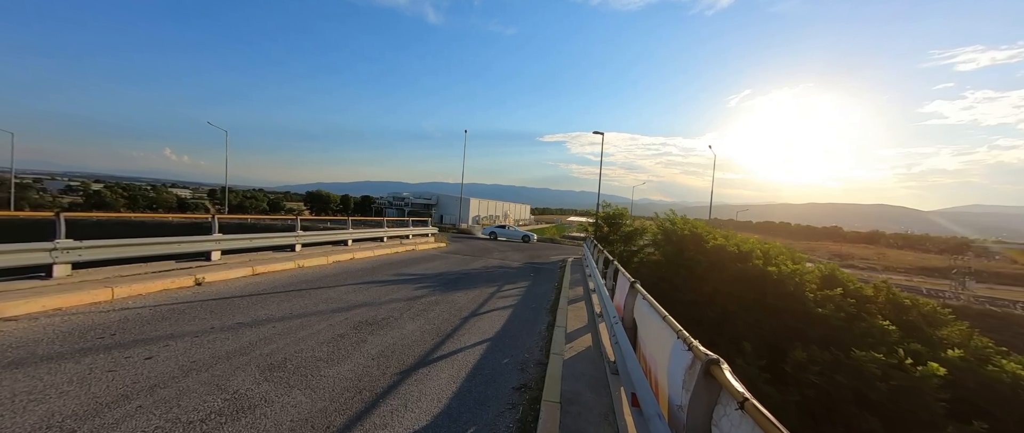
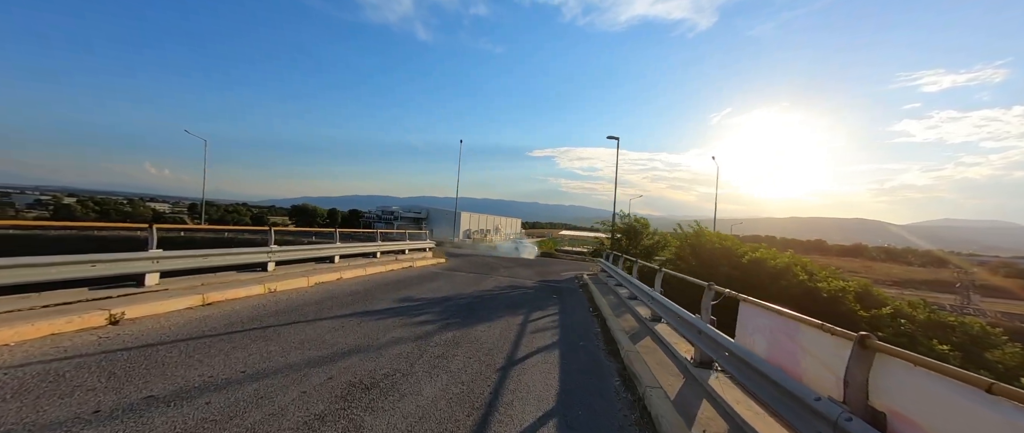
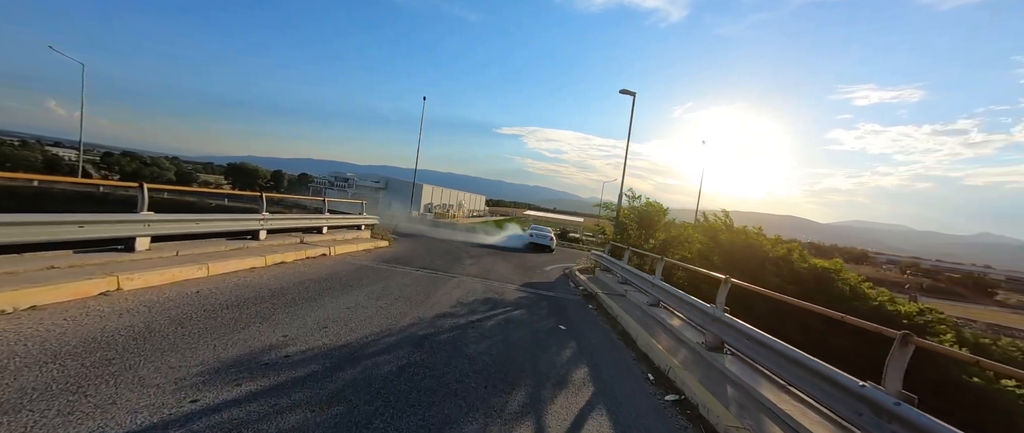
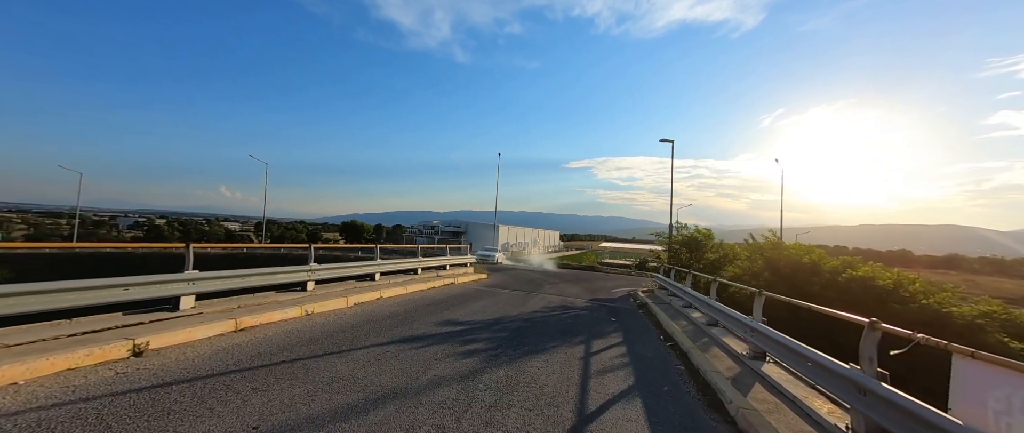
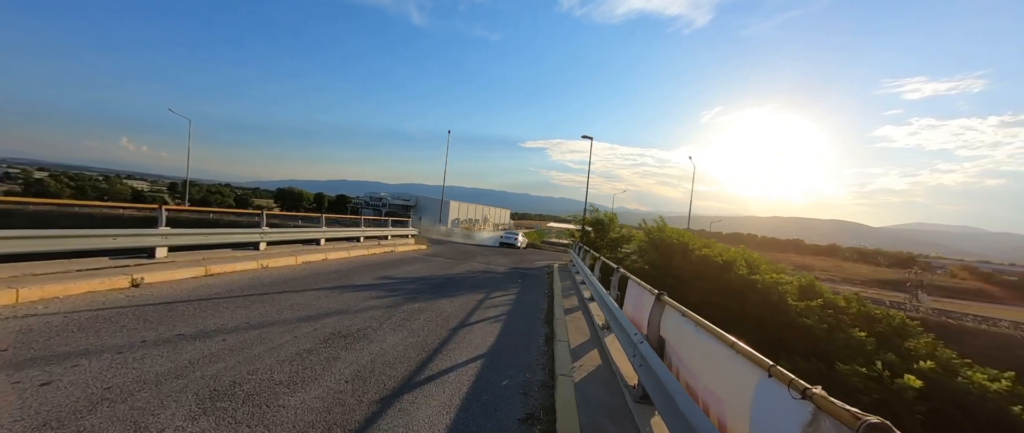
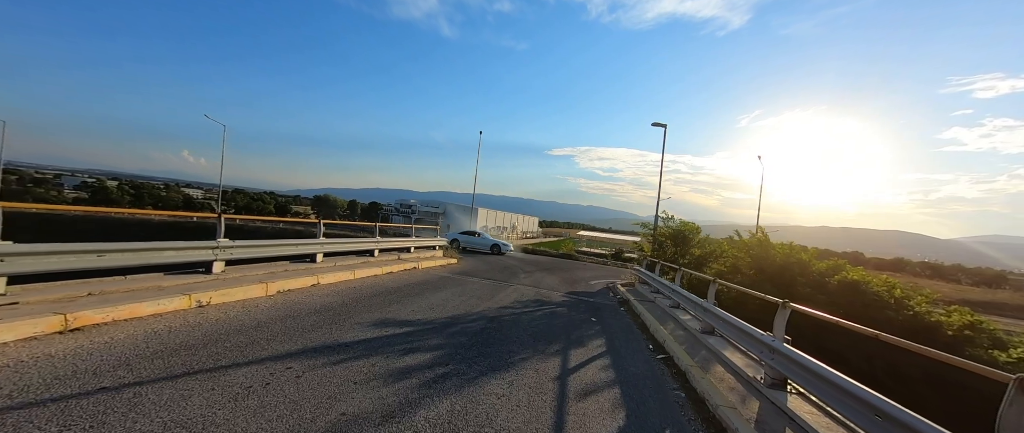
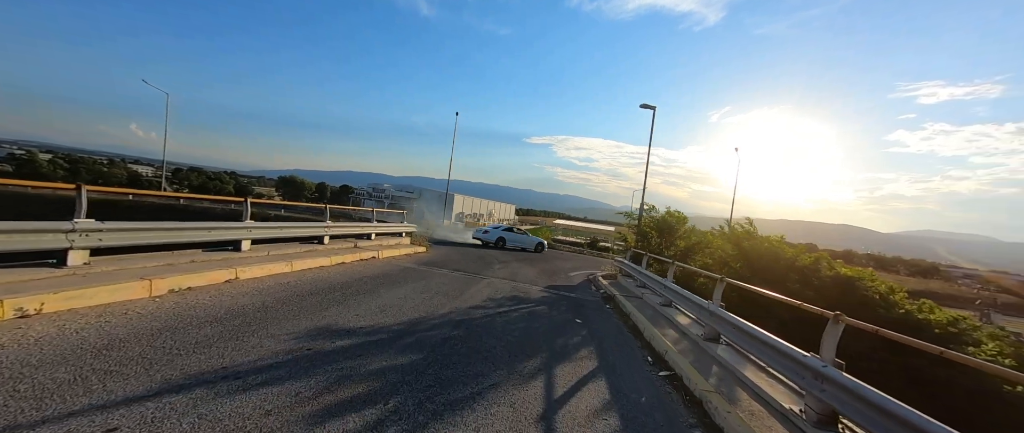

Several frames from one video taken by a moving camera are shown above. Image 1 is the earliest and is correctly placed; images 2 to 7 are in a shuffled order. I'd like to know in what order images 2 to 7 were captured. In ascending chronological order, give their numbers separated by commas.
5, 2, 4, 6, 7, 3
